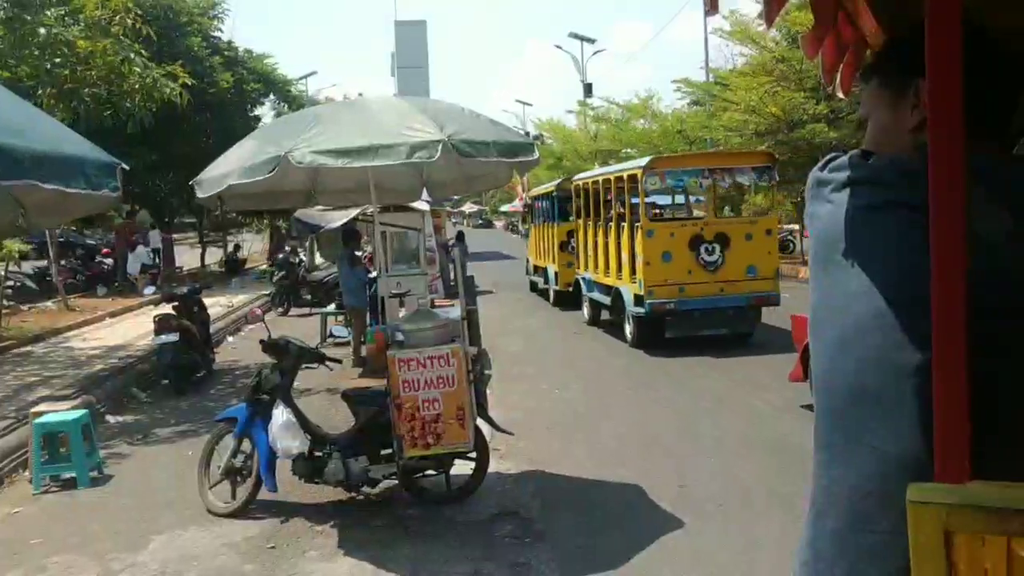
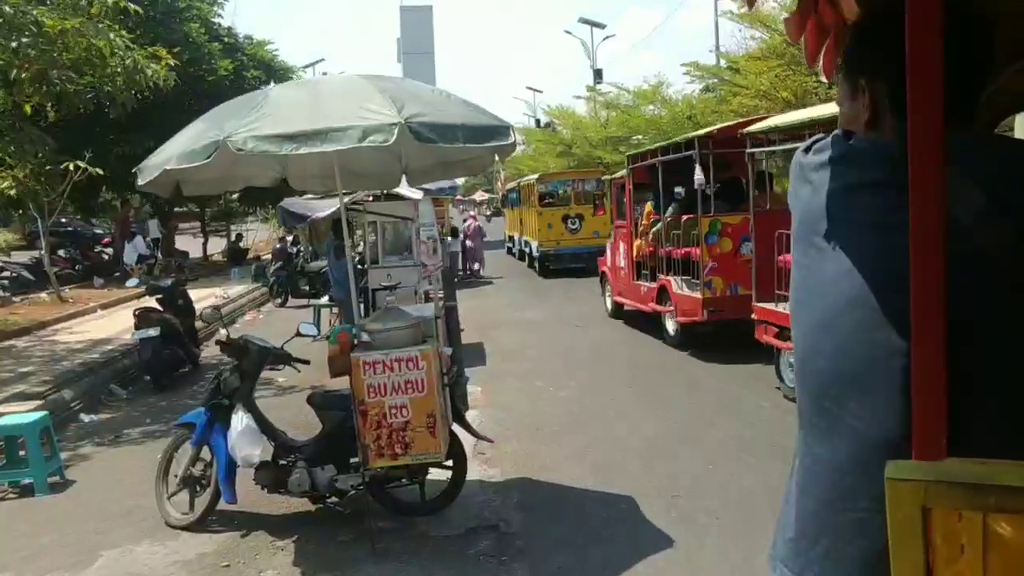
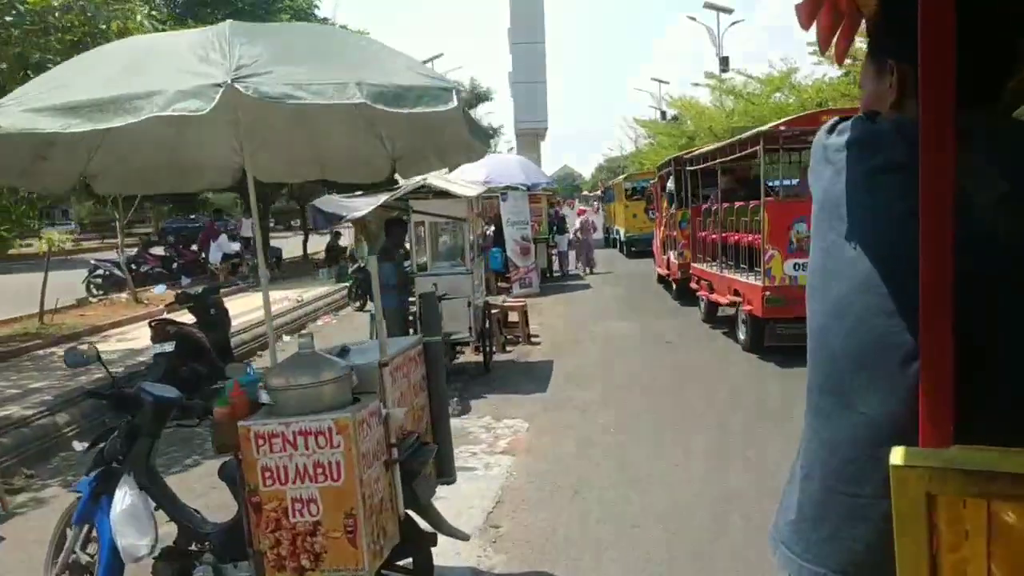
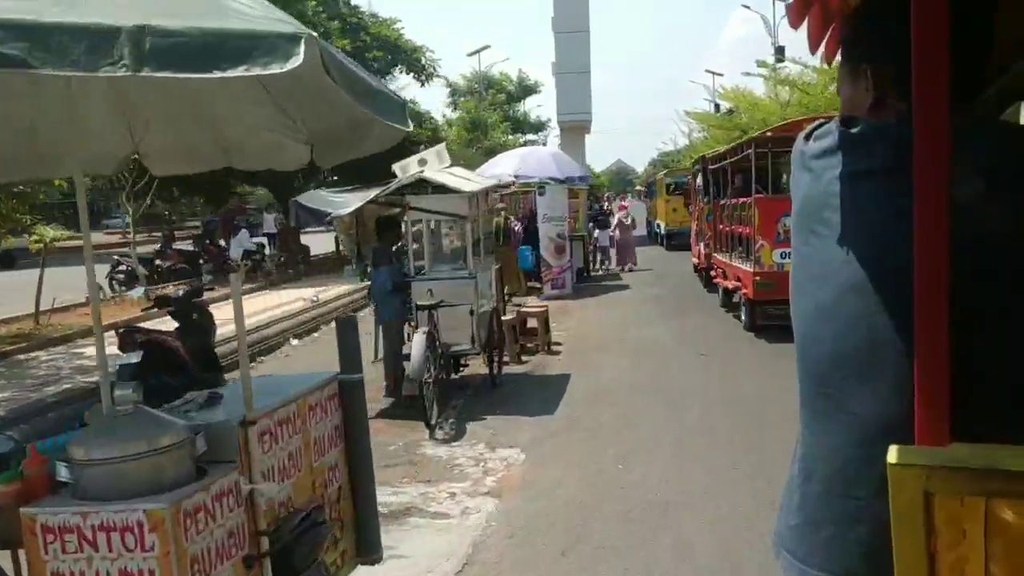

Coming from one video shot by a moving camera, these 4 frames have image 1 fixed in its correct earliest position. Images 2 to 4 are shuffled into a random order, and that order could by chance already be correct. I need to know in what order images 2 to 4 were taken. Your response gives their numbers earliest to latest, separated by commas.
2, 3, 4
